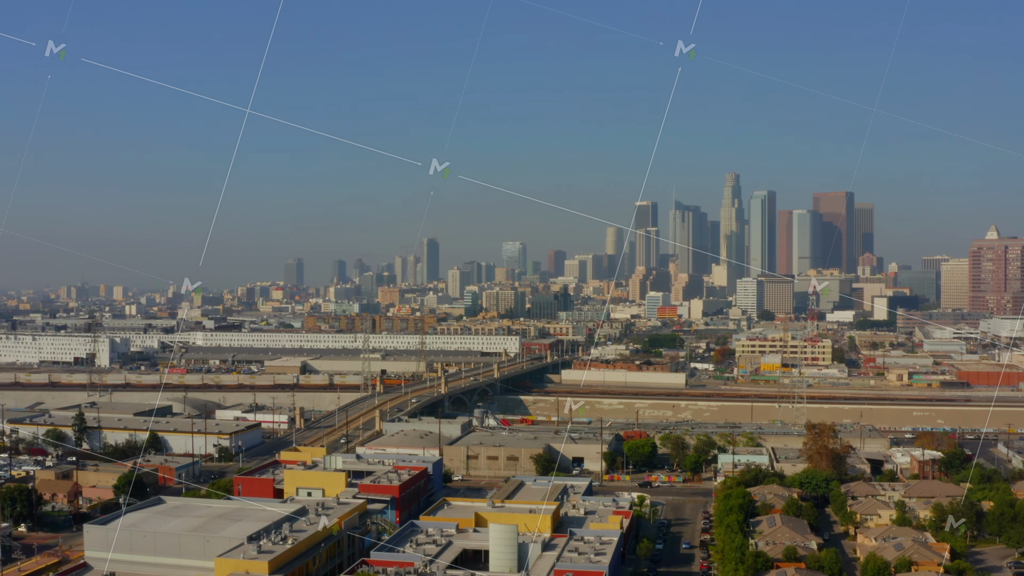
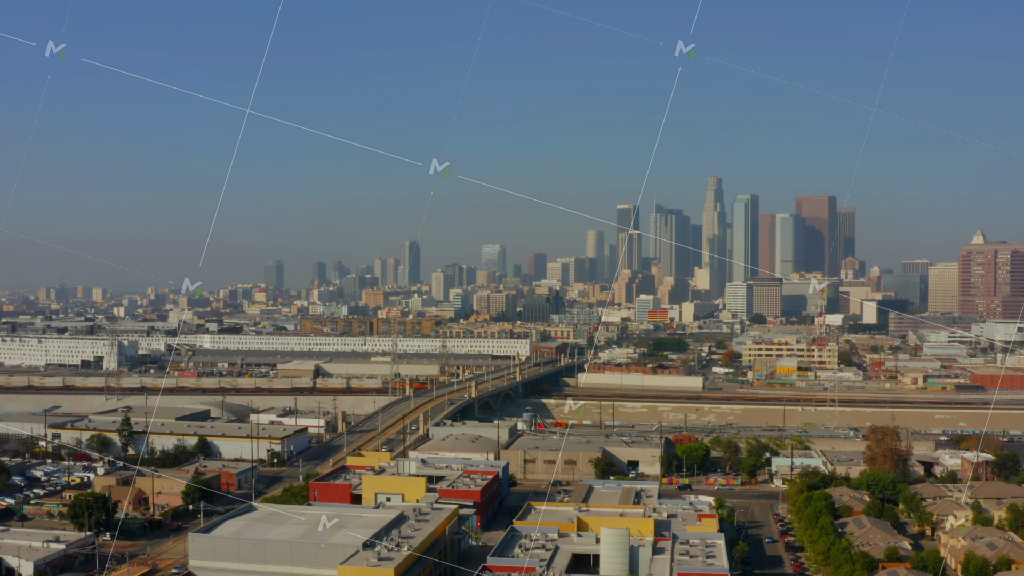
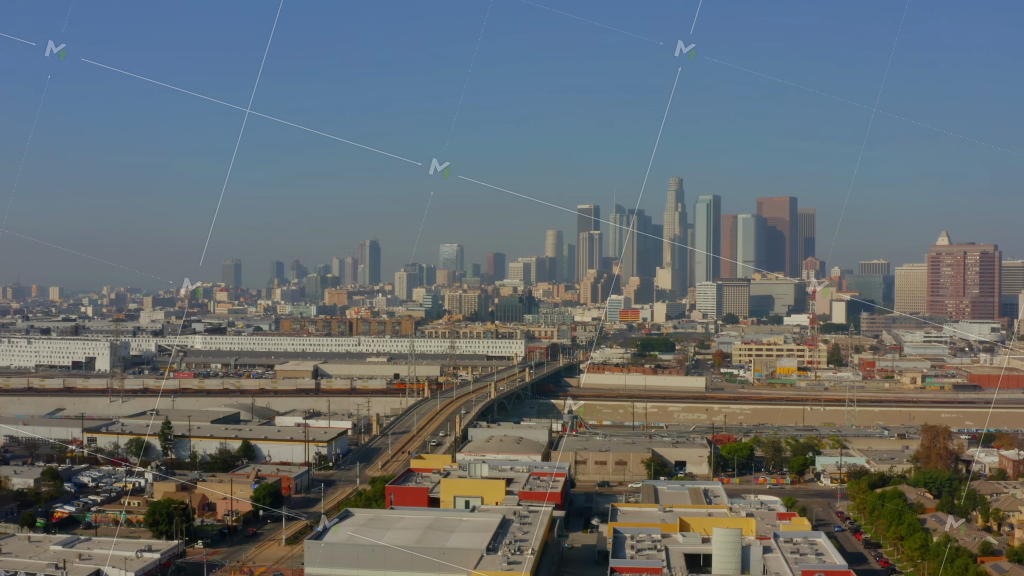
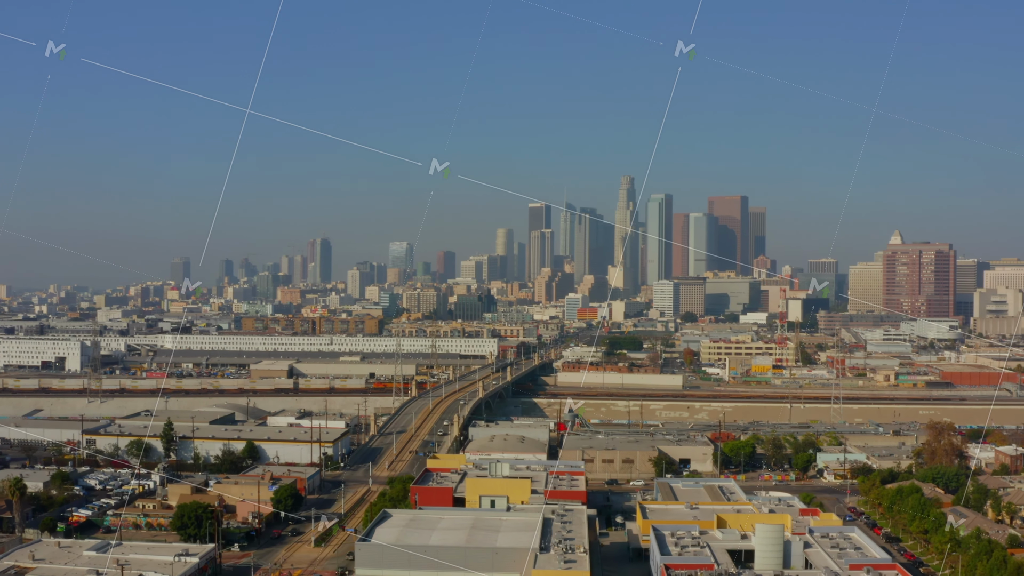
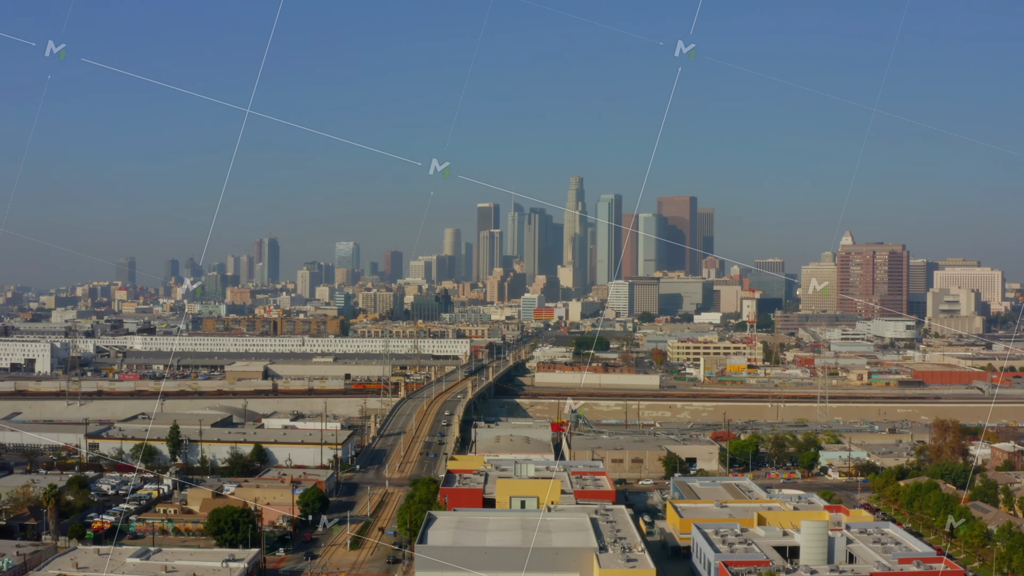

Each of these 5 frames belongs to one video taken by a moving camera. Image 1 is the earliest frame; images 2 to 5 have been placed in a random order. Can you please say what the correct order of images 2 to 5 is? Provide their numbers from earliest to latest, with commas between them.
2, 3, 4, 5
